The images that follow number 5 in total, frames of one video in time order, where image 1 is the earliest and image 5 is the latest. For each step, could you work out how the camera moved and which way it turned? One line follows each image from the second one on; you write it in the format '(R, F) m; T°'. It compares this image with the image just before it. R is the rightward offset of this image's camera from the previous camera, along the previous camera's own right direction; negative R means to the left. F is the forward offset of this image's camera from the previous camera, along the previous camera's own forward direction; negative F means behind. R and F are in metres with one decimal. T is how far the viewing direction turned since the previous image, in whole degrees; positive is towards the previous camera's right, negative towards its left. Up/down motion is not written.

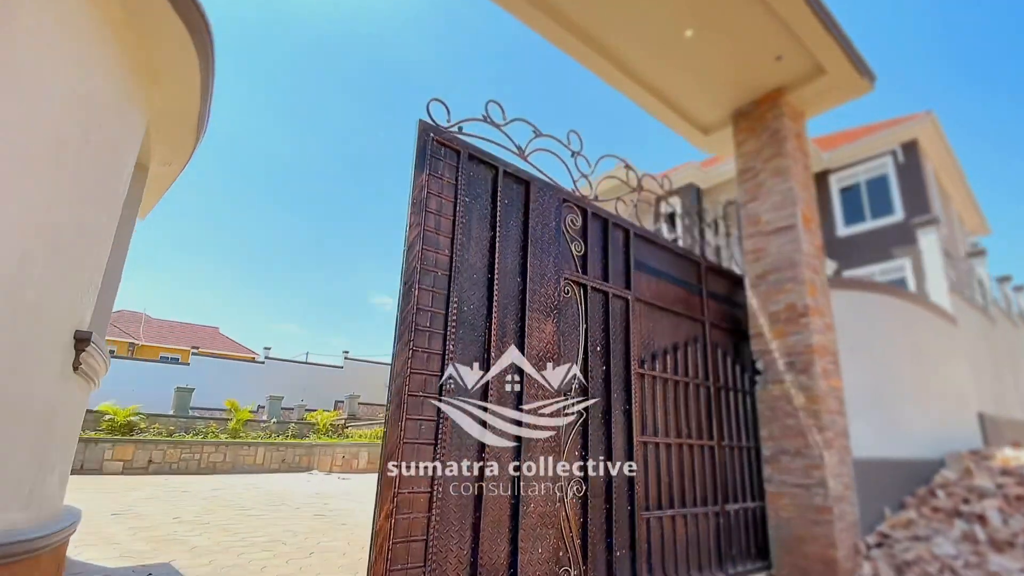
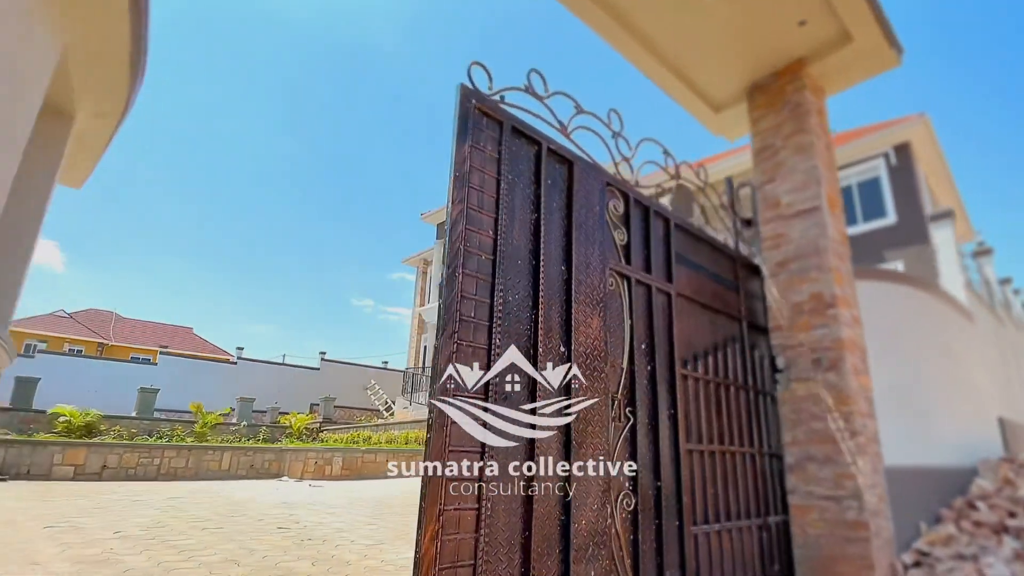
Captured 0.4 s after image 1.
(-0.1, +0.6) m; +2°
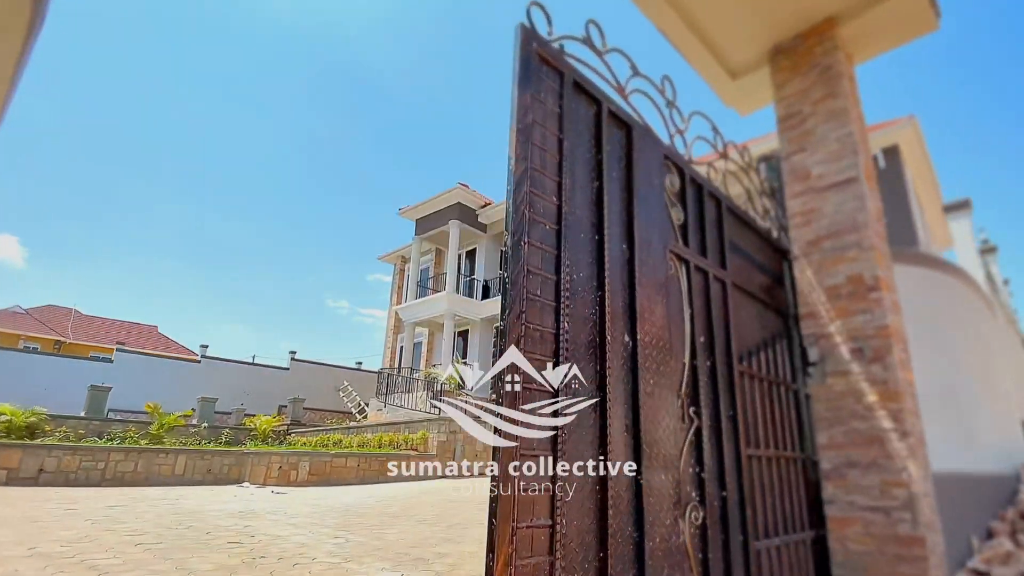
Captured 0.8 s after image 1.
(-0.1, +0.7) m; +2°
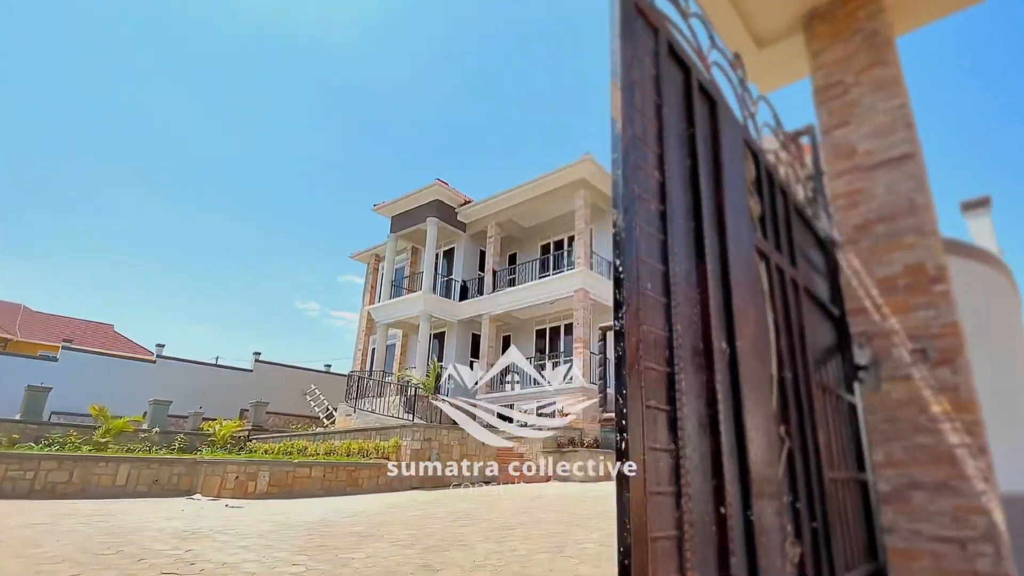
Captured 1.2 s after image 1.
(-0.2, +0.7) m; +3°
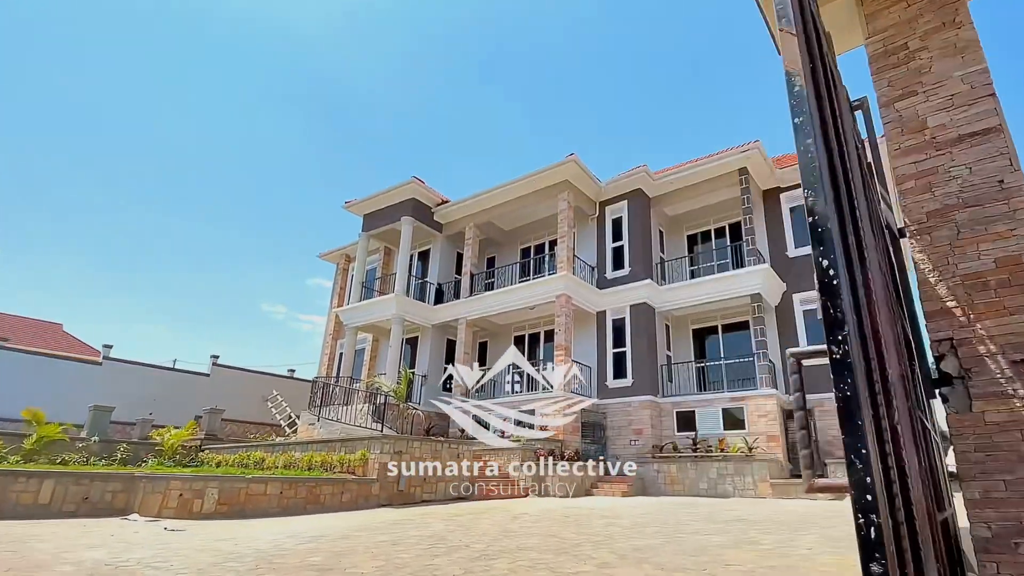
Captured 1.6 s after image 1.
(-0.2, +0.8) m; +3°
